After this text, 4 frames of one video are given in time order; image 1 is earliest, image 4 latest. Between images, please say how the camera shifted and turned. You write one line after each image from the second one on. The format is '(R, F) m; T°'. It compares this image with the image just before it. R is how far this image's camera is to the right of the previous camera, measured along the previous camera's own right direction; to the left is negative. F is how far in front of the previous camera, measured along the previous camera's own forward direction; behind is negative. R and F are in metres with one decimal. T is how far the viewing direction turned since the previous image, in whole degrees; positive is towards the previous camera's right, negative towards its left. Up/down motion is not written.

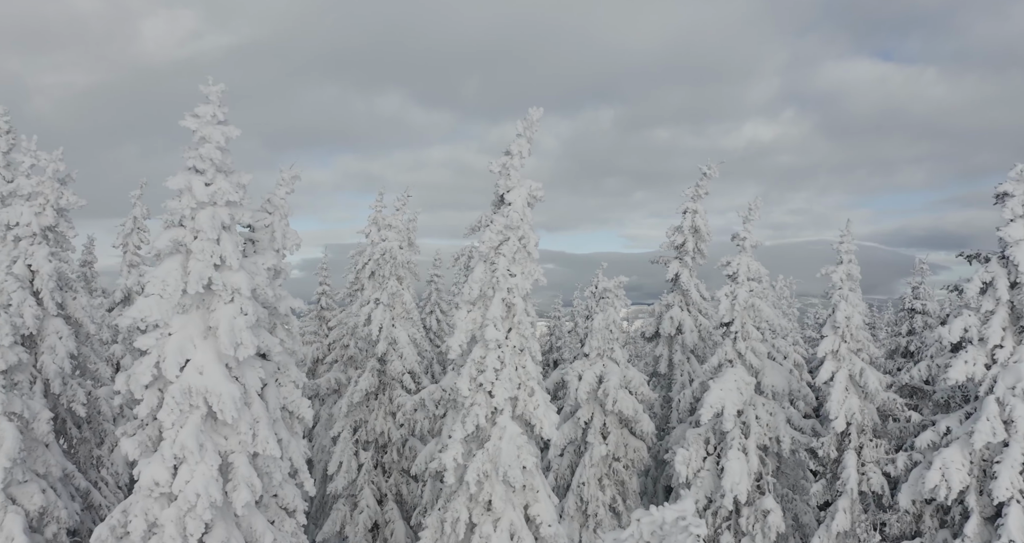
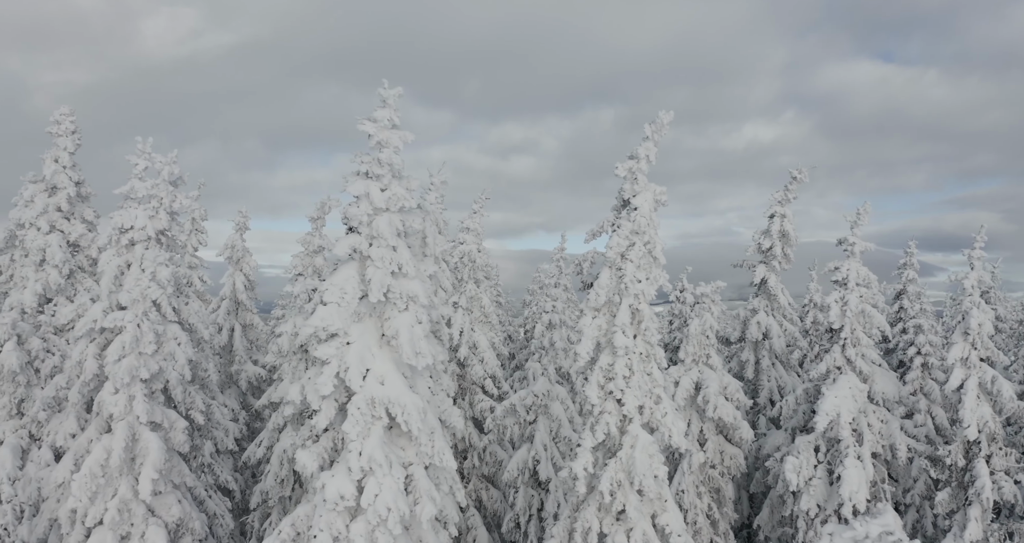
(-3.9, +0.3) m; 0°
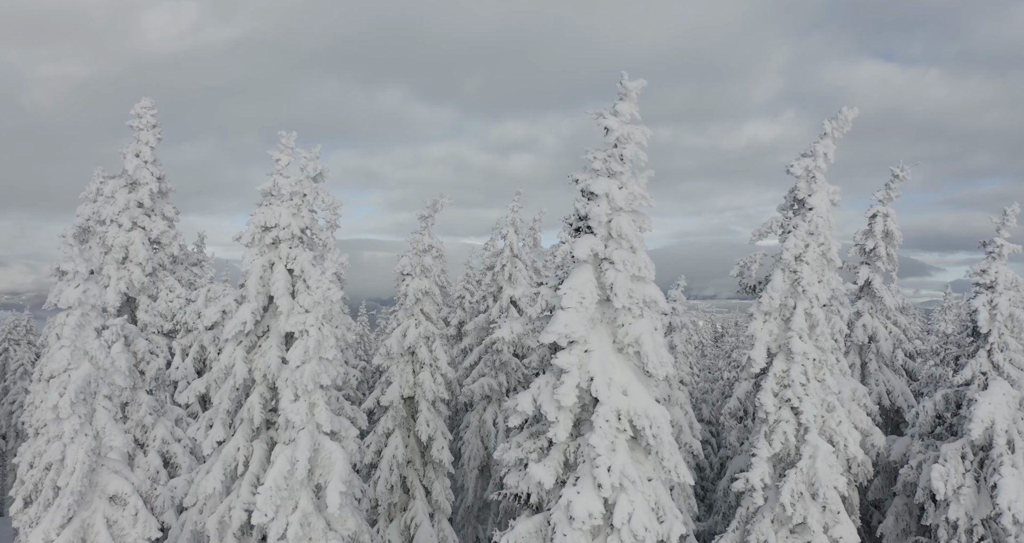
(-5.0, +0.8) m; +1°
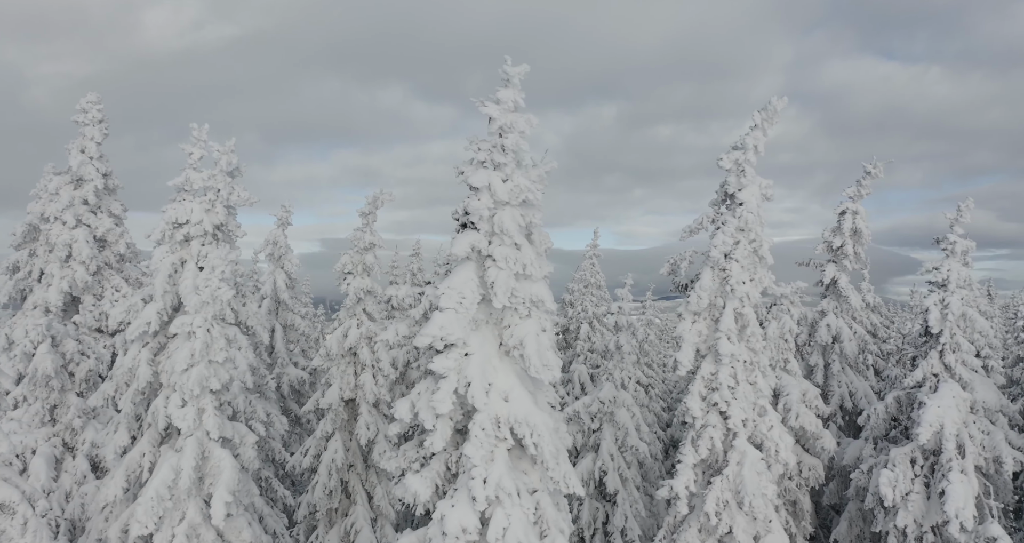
(+2.4, +0.9) m; 0°
